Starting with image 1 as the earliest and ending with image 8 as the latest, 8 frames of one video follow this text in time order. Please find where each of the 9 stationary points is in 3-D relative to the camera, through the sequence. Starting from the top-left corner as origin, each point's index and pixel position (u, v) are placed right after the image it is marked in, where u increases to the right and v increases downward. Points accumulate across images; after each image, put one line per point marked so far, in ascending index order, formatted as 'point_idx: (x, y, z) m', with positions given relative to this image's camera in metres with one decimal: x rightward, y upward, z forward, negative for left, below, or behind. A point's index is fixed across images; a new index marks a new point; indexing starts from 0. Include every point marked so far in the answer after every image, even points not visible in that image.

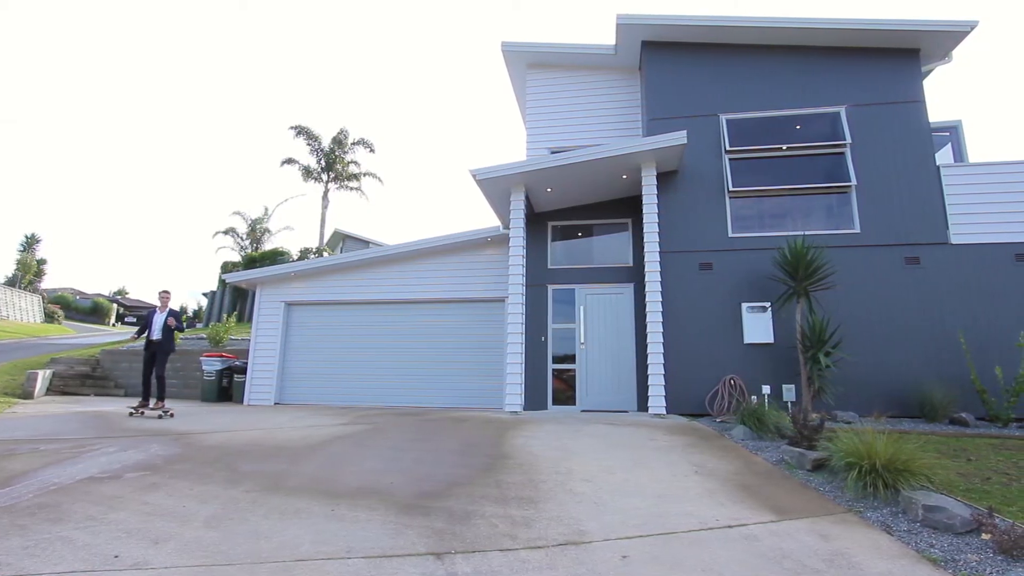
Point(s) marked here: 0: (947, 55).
0: (+6.7, +3.6, +8.5) m
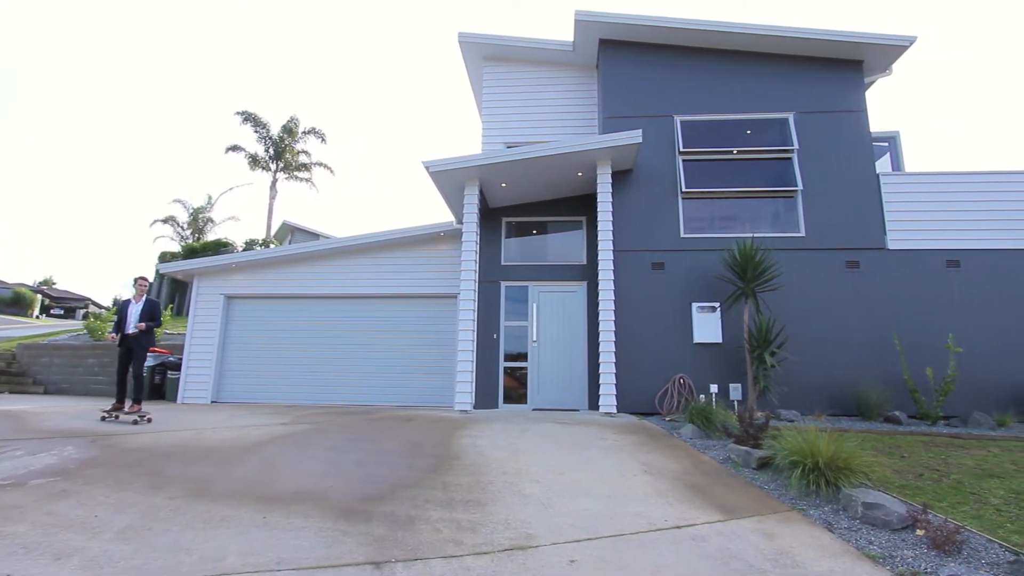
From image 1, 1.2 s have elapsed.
0: (+6.0, +3.5, +8.8) m
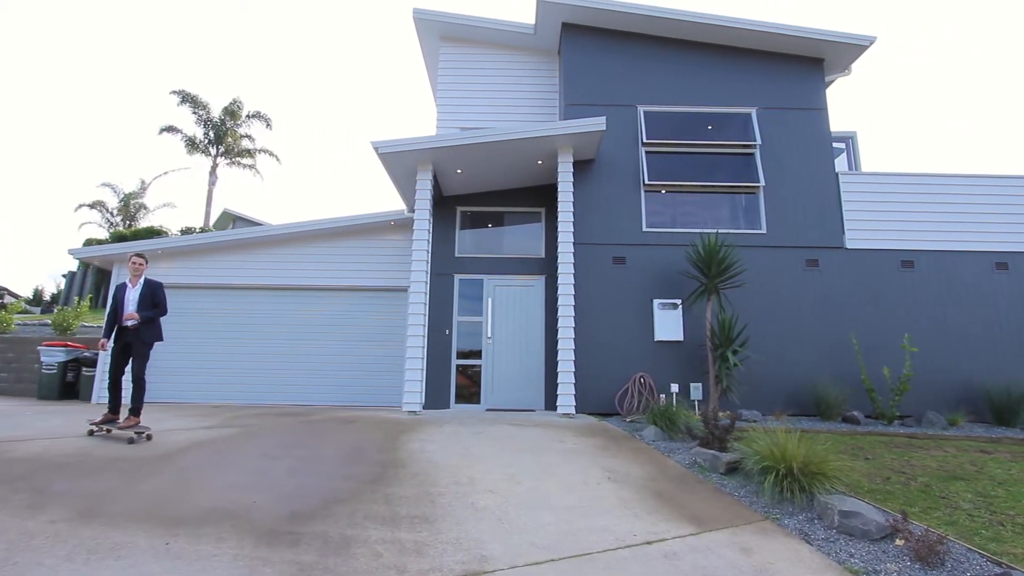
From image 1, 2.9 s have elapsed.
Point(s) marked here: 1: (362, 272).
0: (+5.4, +3.5, +8.8) m
1: (-2.7, +0.3, +9.7) m
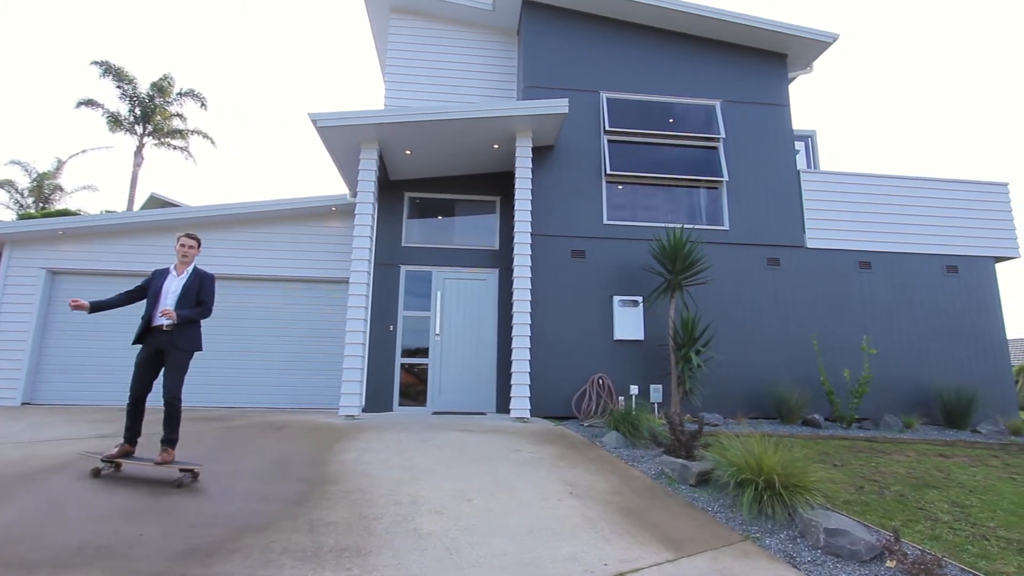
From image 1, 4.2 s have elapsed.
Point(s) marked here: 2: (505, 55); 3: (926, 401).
0: (+4.7, +3.5, +8.7) m
1: (-3.5, +0.4, +8.8) m
2: (-0.1, +3.8, +8.9) m
3: (+5.6, -1.5, +7.5) m
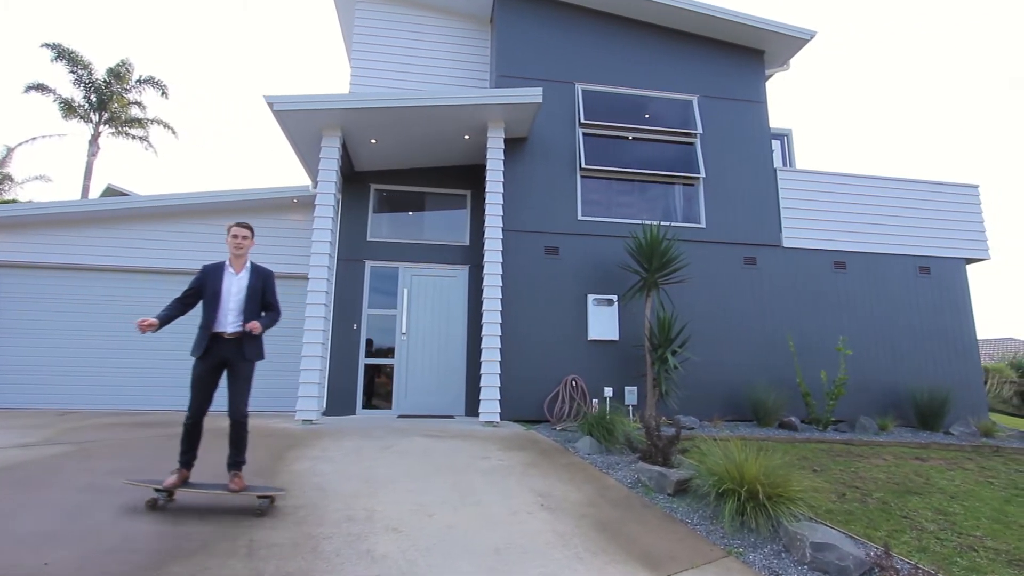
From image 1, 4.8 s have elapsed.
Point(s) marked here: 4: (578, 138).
0: (+4.3, +3.5, +8.6) m
1: (-3.9, +0.5, +8.3) m
2: (-0.5, +3.8, +8.6) m
3: (+5.2, -1.6, +7.4) m
4: (+0.9, +2.1, +7.6) m
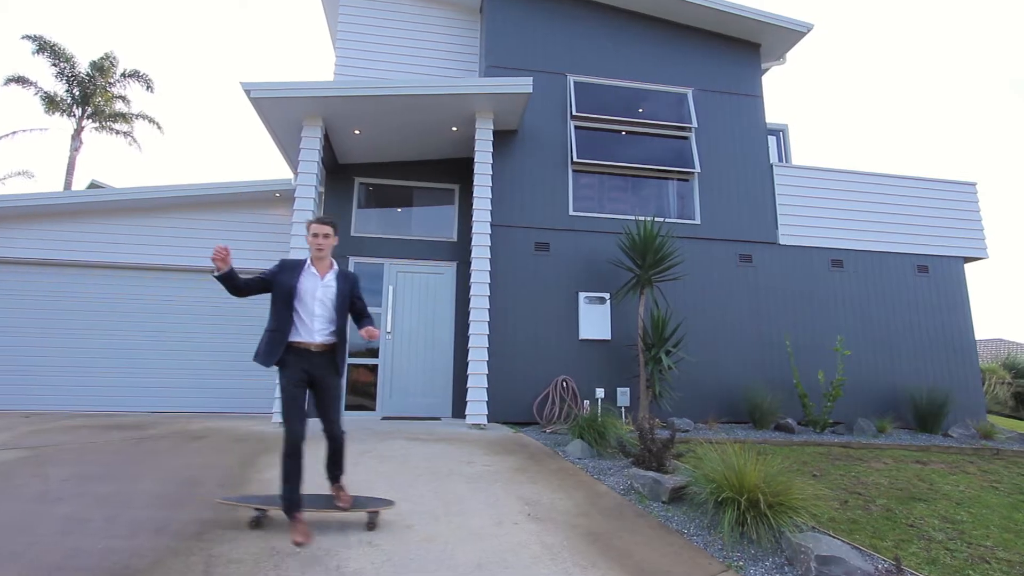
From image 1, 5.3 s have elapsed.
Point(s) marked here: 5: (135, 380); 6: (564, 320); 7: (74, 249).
0: (+4.1, +3.5, +8.4) m
1: (-4.1, +0.5, +8.0) m
2: (-0.7, +3.9, +8.3) m
3: (+5.1, -1.5, +7.3) m
4: (+0.8, +2.1, +7.4) m
5: (-5.2, -1.3, +7.6) m
6: (+0.6, -0.4, +6.9) m
7: (-6.1, +0.5, +7.7) m
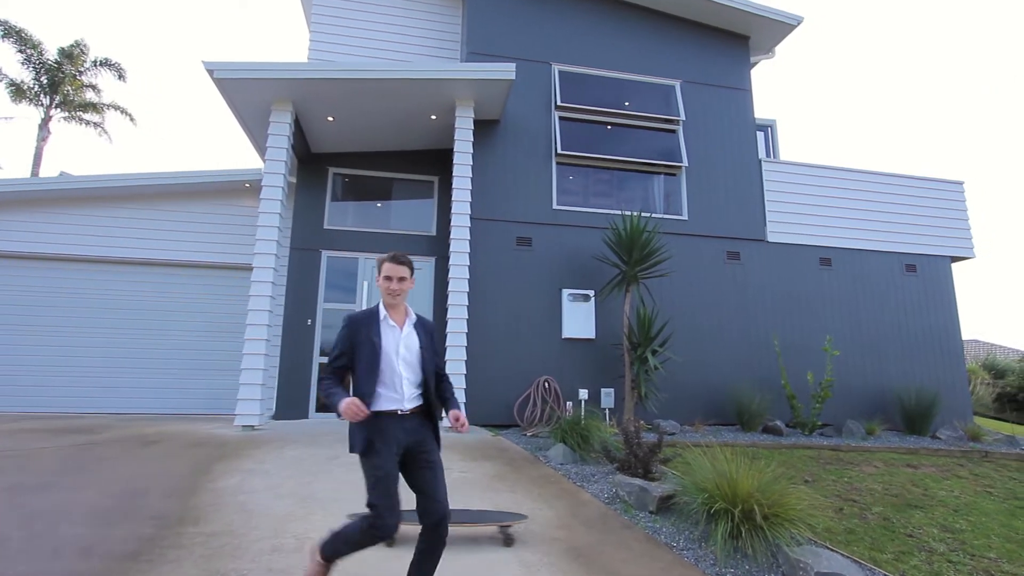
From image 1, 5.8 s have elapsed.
0: (+3.9, +3.6, +8.3) m
1: (-4.3, +0.6, +7.6) m
2: (-0.9, +3.9, +8.0) m
3: (+4.8, -1.5, +7.1) m
4: (+0.5, +2.1, +7.1) m
5: (-5.5, -1.2, +7.2) m
6: (+0.4, -0.4, +6.6) m
7: (-6.4, +0.6, +7.2) m
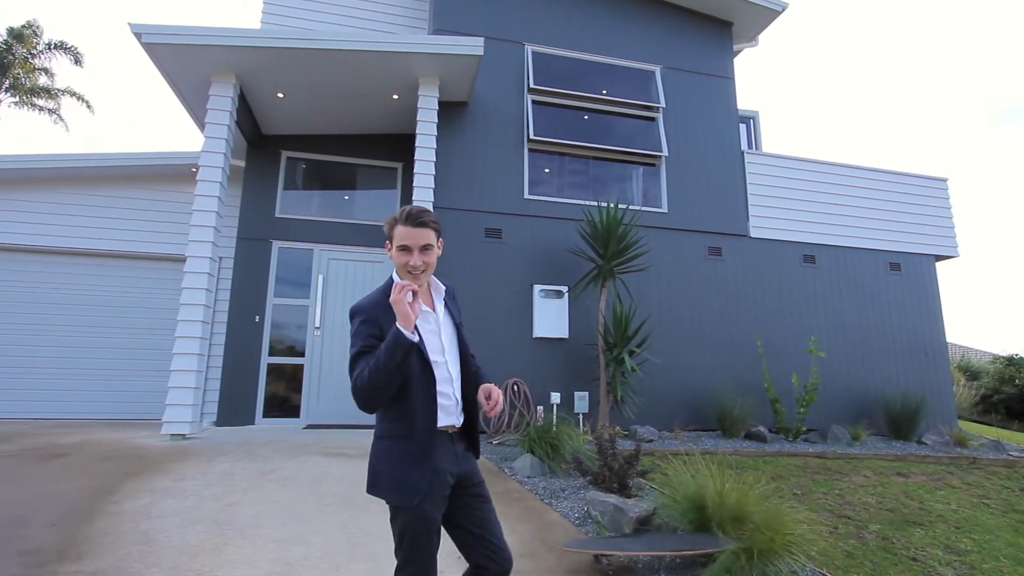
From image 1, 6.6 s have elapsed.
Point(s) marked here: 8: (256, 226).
0: (+3.5, +3.6, +7.9) m
1: (-4.7, +0.7, +7.0) m
2: (-1.3, +4.0, +7.5) m
3: (+4.4, -1.5, +6.8) m
4: (+0.2, +2.2, +6.6) m
5: (-5.8, -1.1, +6.4) m
6: (0.0, -0.3, +6.1) m
7: (-6.7, +0.7, +6.5) m
8: (-3.0, +0.7, +6.4) m
